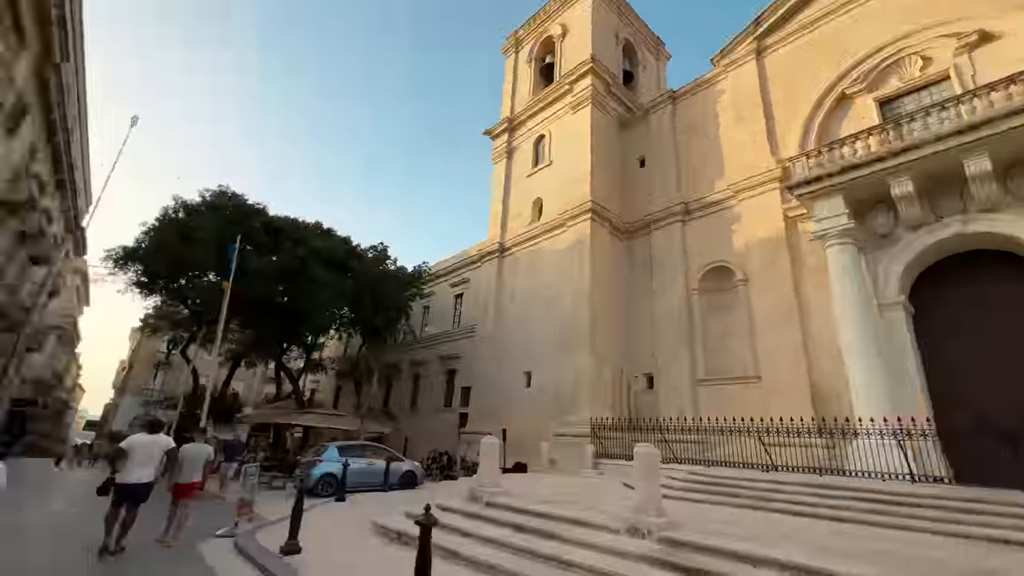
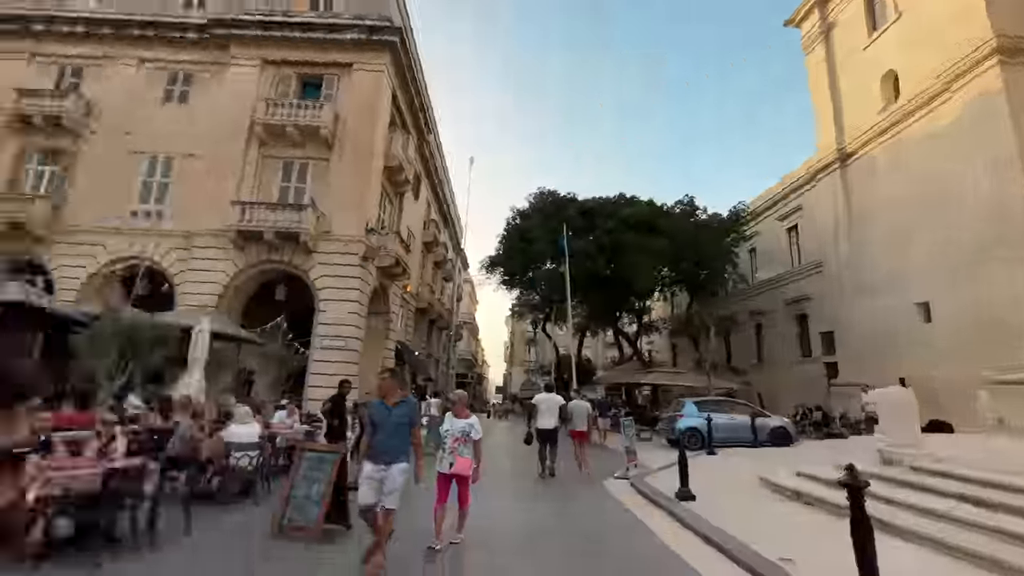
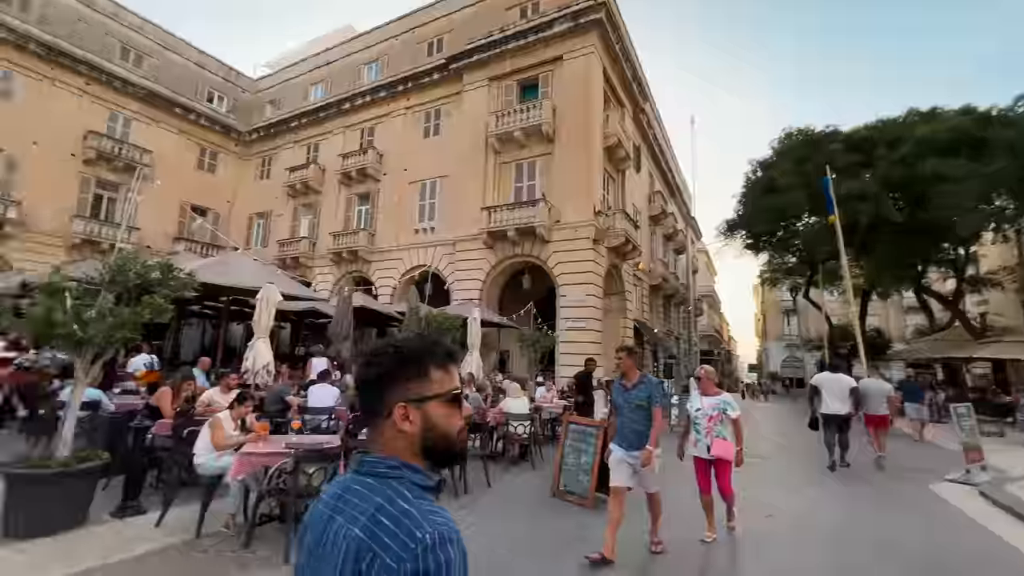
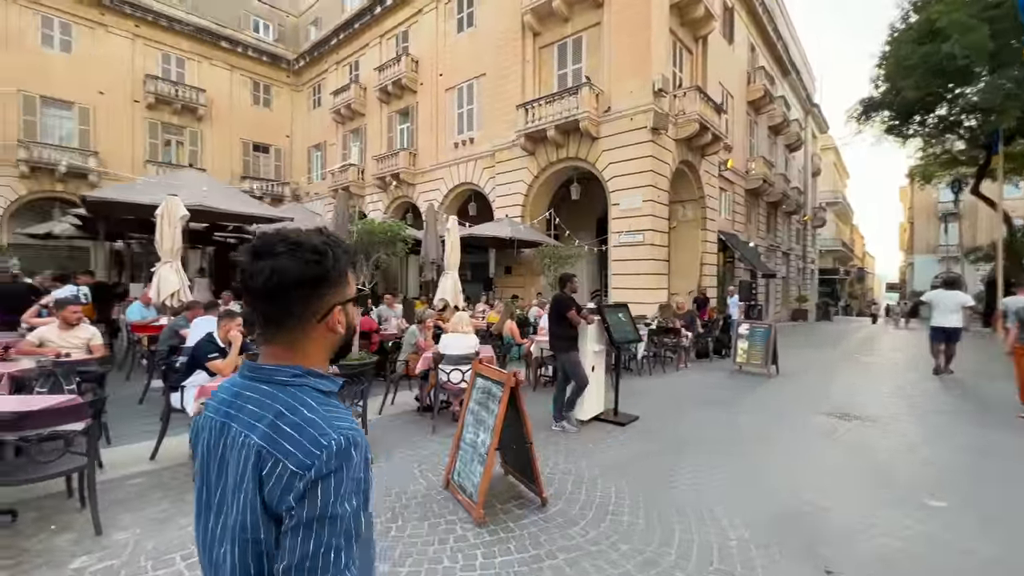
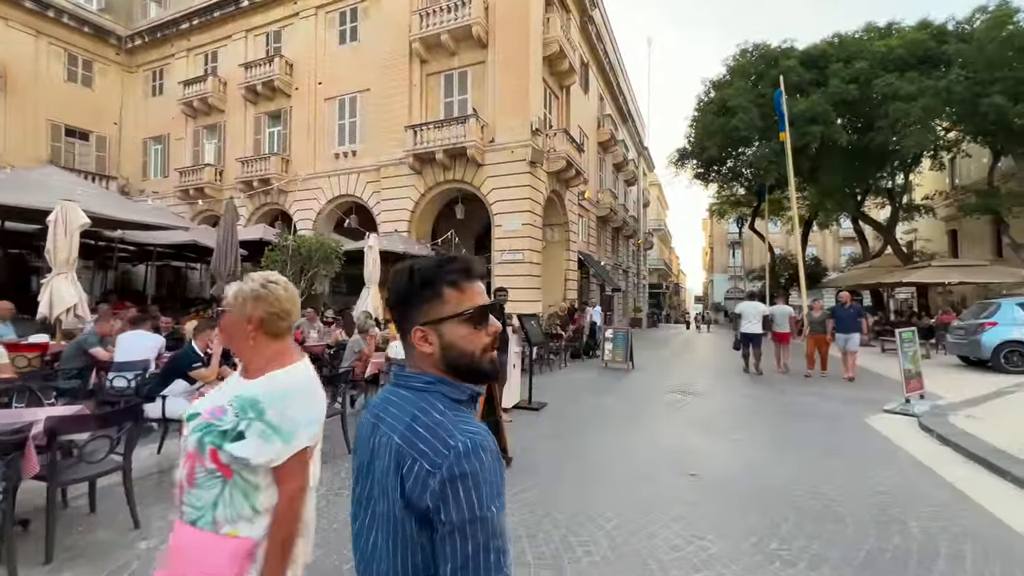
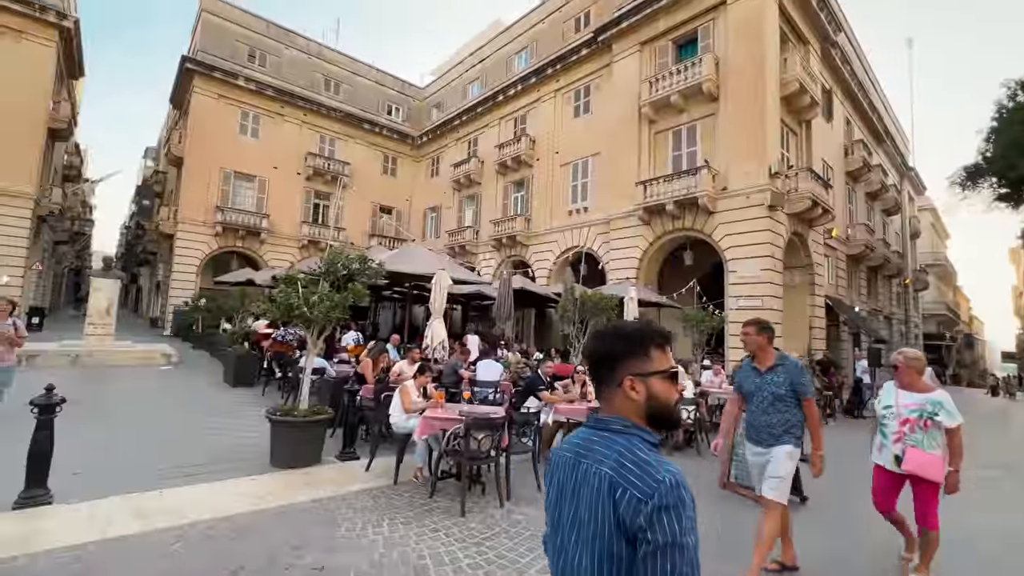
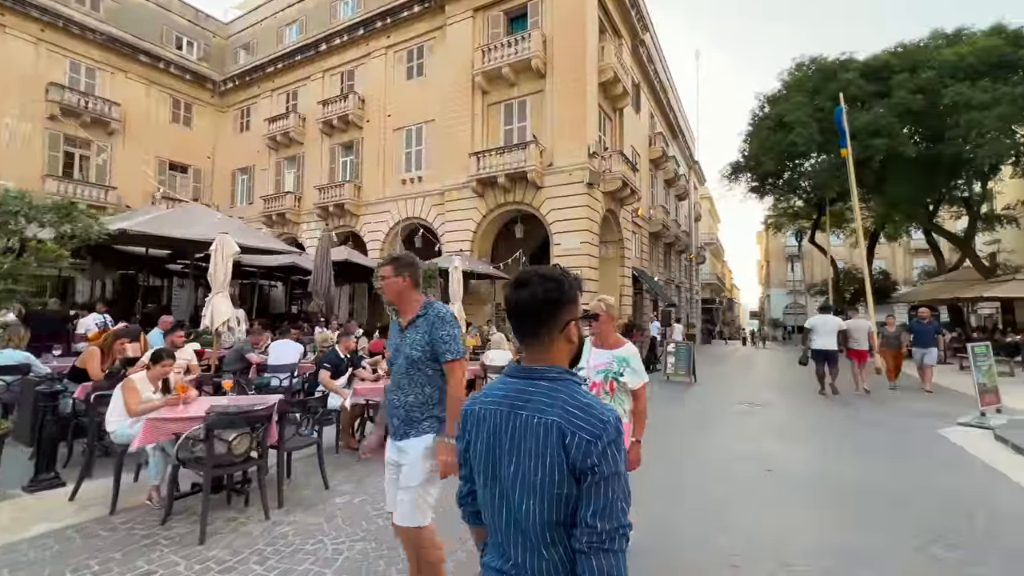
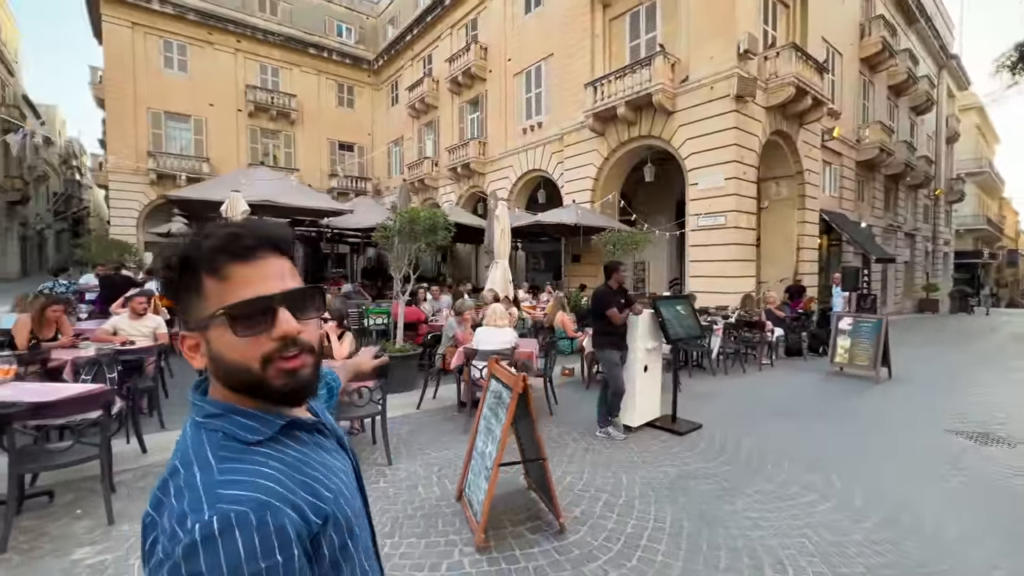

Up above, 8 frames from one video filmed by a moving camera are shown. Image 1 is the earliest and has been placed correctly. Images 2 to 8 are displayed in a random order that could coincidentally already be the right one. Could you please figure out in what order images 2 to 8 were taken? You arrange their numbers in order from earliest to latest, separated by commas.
2, 3, 6, 7, 5, 4, 8
